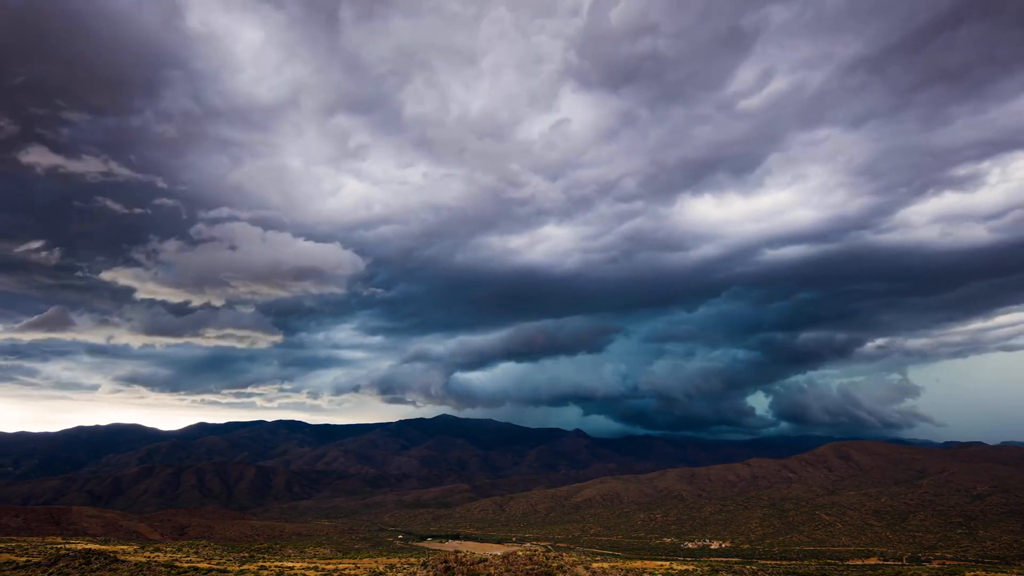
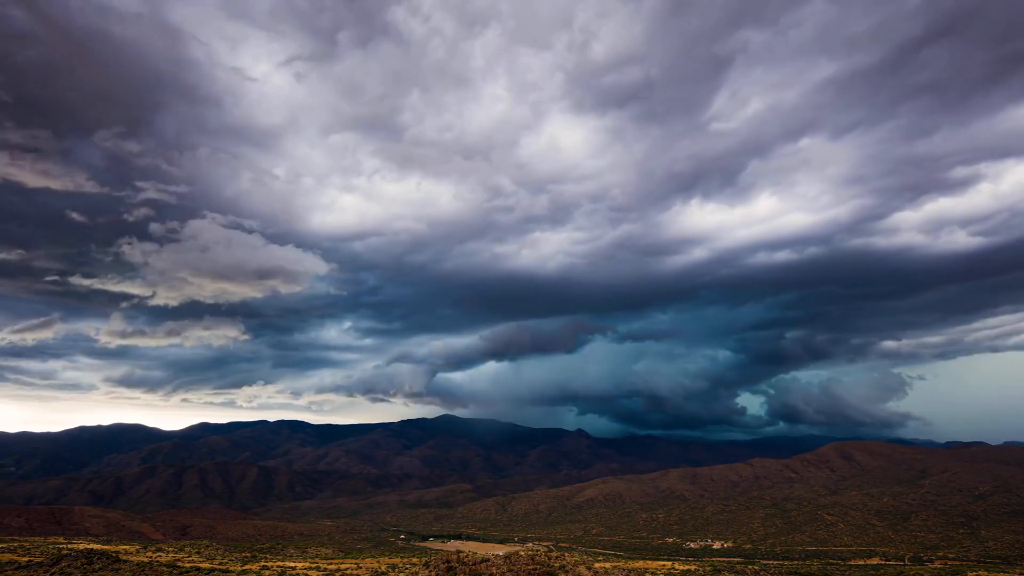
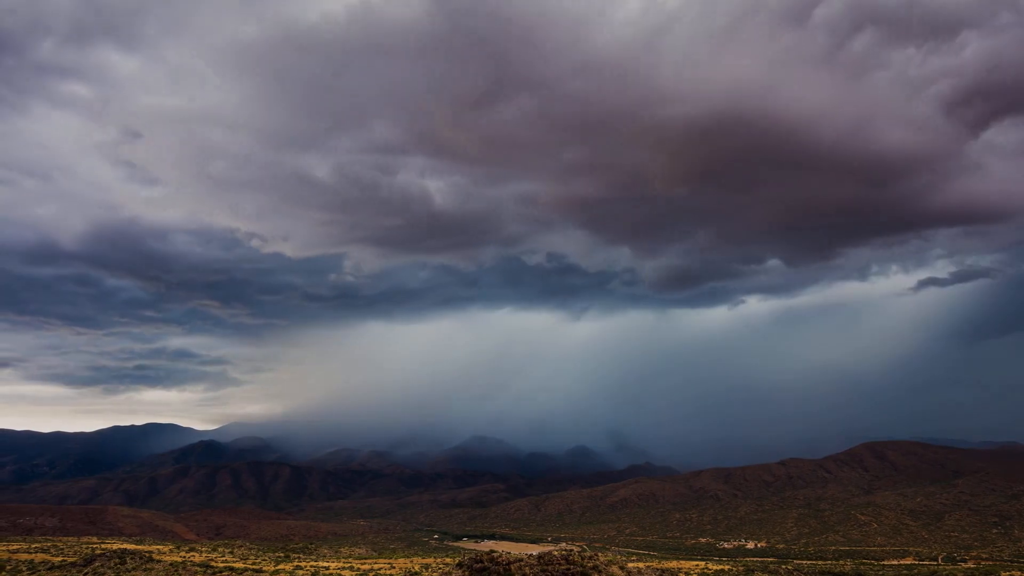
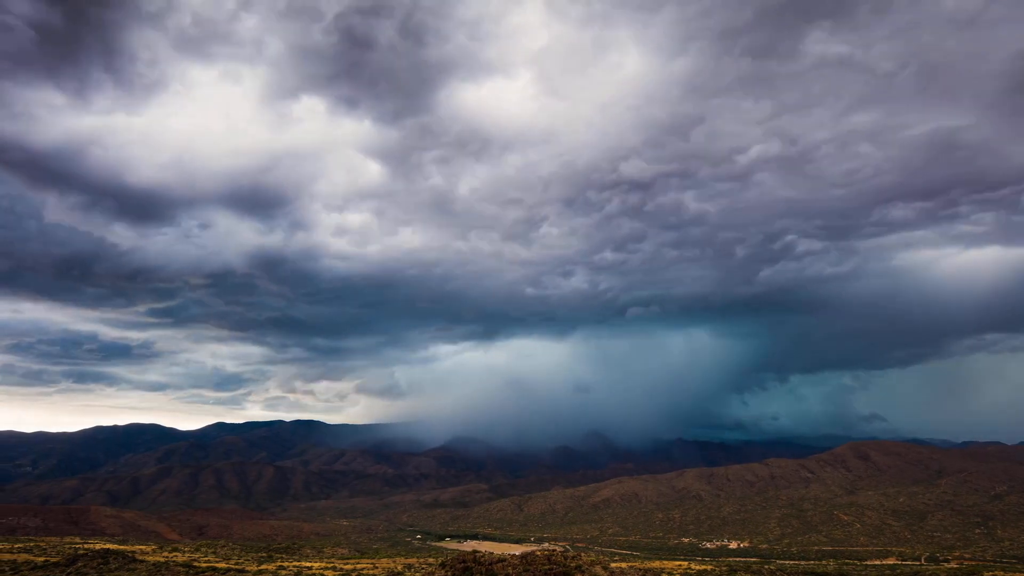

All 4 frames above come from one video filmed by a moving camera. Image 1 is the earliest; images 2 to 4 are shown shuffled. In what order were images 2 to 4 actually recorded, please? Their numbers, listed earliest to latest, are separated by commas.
2, 4, 3
